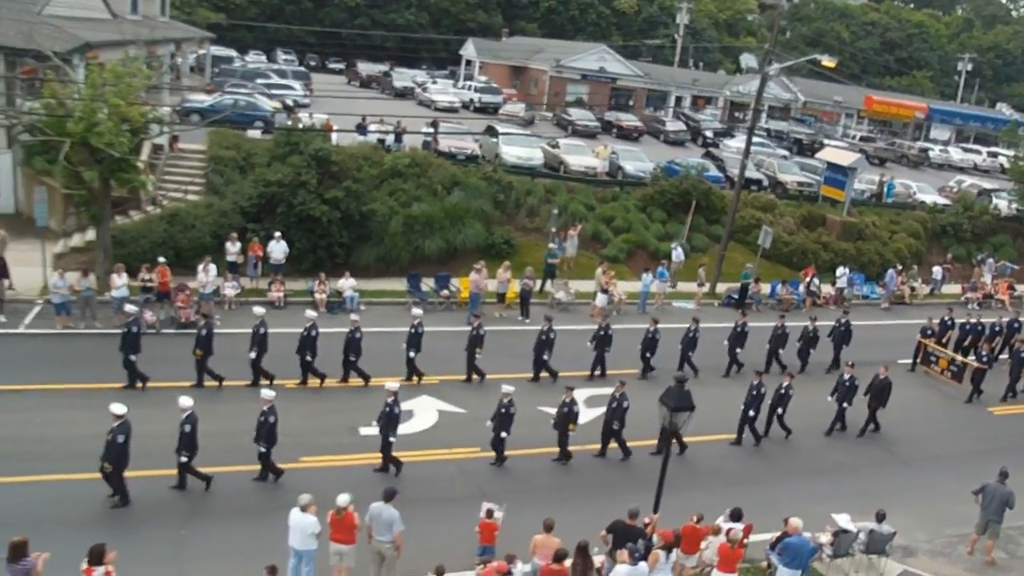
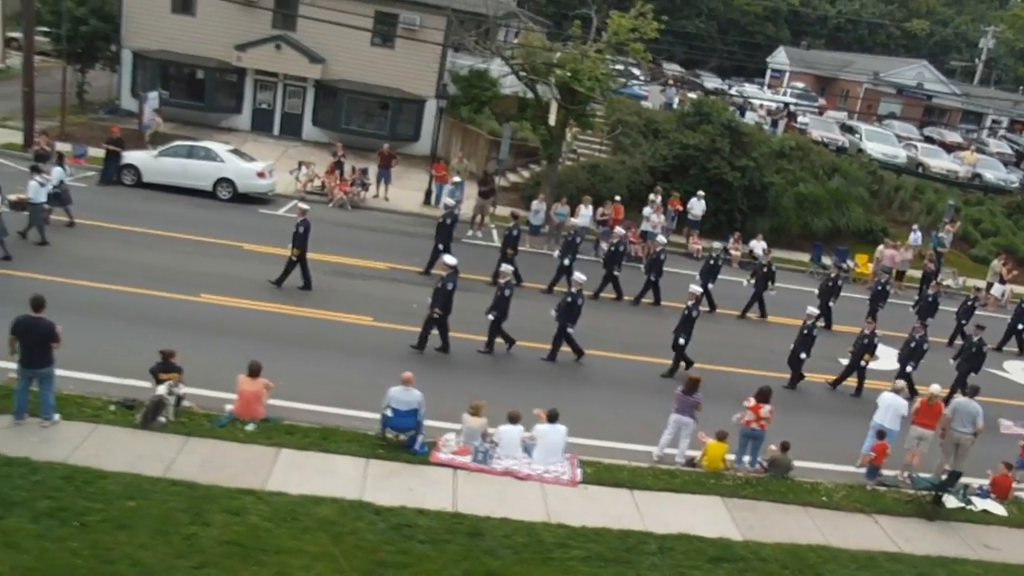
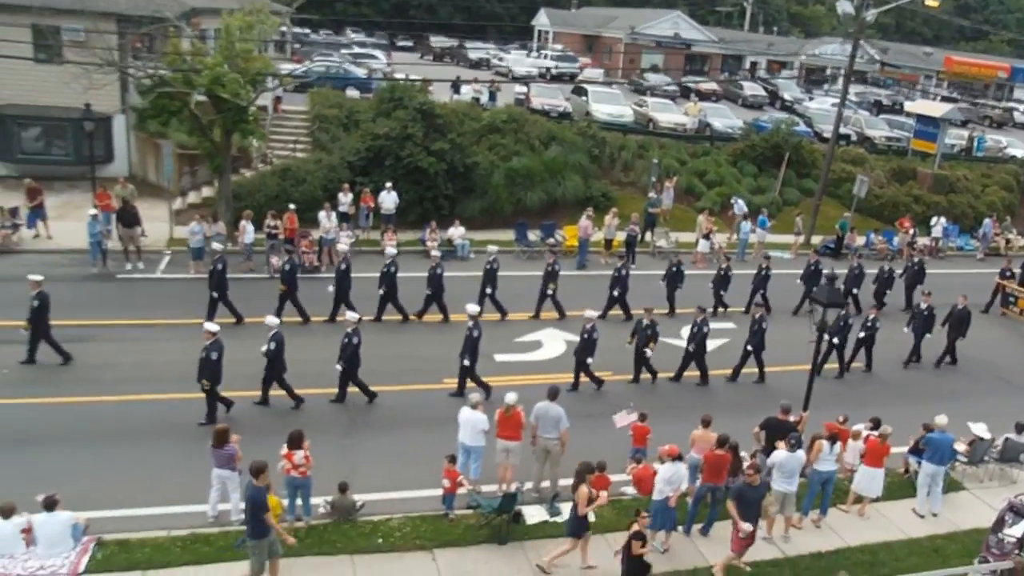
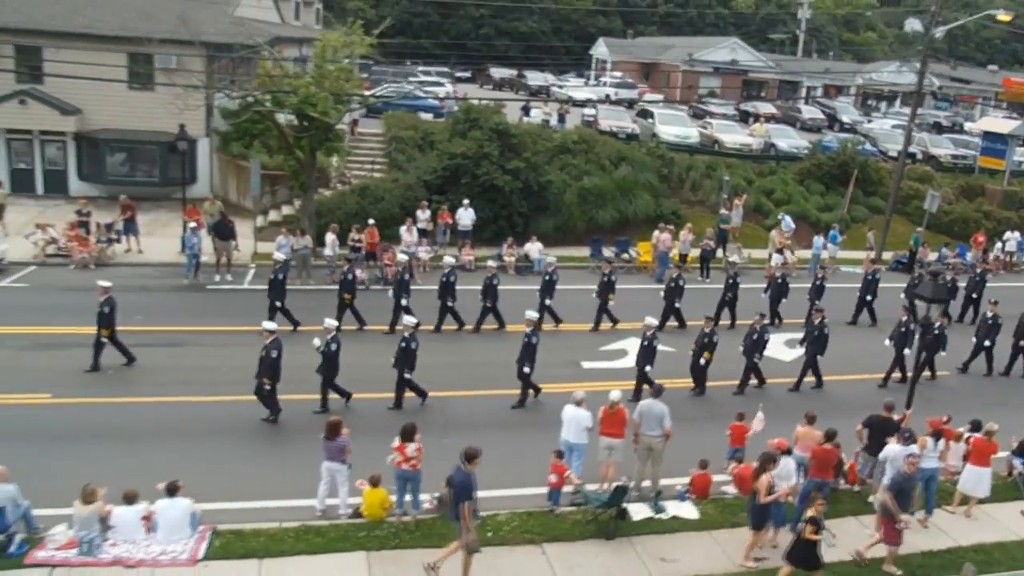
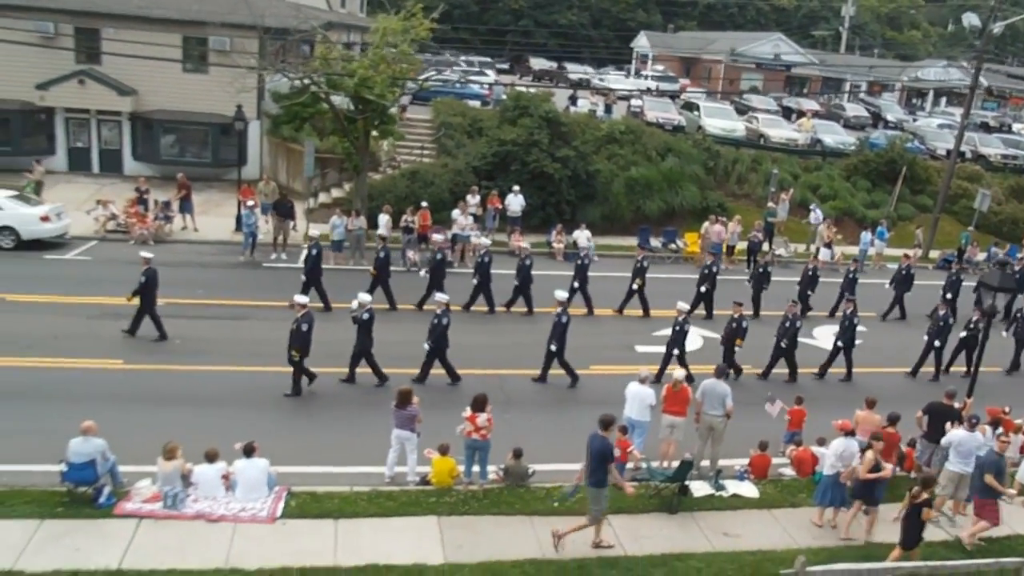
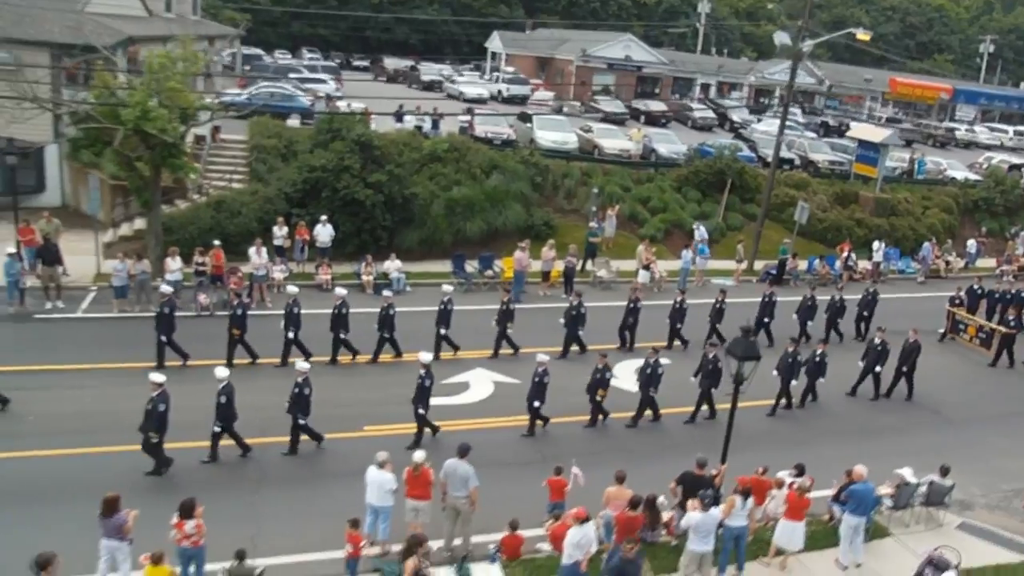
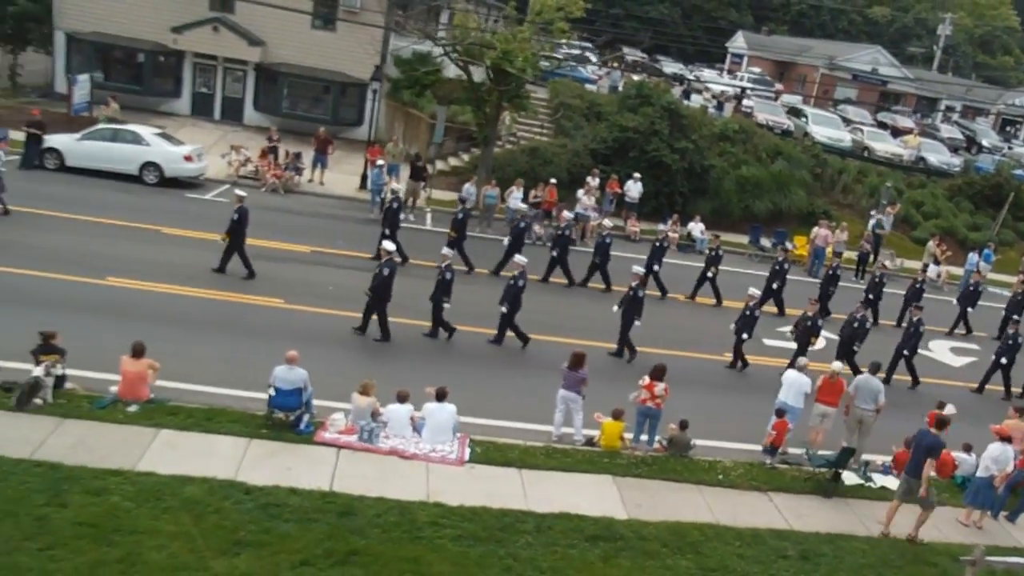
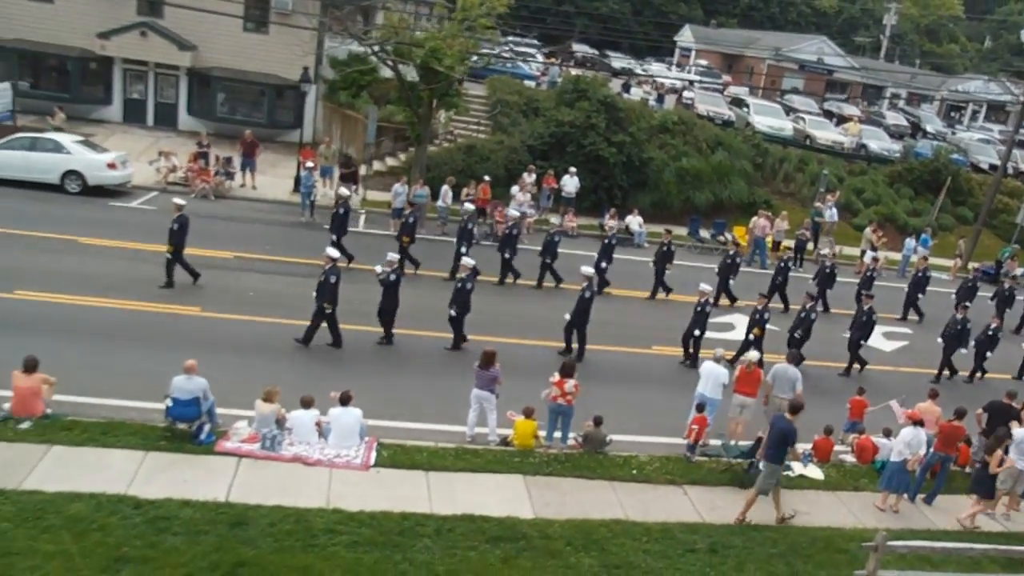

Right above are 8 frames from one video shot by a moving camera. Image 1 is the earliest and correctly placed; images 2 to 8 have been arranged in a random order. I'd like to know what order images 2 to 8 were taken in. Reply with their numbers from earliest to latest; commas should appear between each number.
6, 3, 4, 5, 8, 7, 2
